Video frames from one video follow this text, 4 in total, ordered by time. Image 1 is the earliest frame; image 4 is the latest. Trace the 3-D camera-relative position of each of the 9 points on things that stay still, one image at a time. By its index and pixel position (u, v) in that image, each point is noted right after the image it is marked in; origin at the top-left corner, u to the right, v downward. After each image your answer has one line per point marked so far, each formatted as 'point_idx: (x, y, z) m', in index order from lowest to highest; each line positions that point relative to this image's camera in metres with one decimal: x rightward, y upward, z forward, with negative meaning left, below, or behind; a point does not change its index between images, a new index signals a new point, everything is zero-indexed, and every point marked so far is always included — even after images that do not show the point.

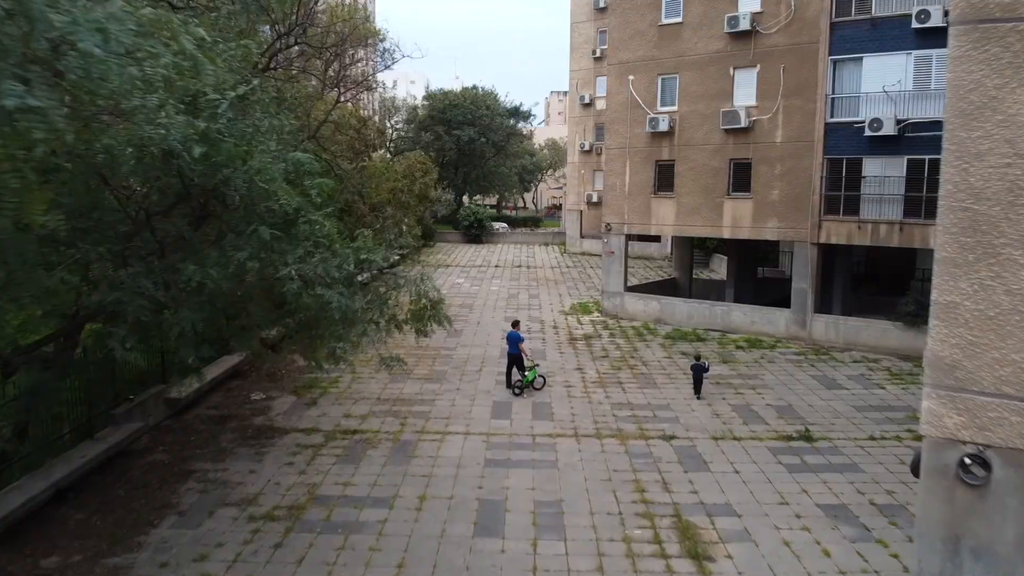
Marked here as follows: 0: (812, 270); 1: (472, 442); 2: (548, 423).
0: (+7.1, +0.4, +17.0) m
1: (-0.6, -2.3, +10.8) m
2: (+0.6, -2.2, +11.6) m
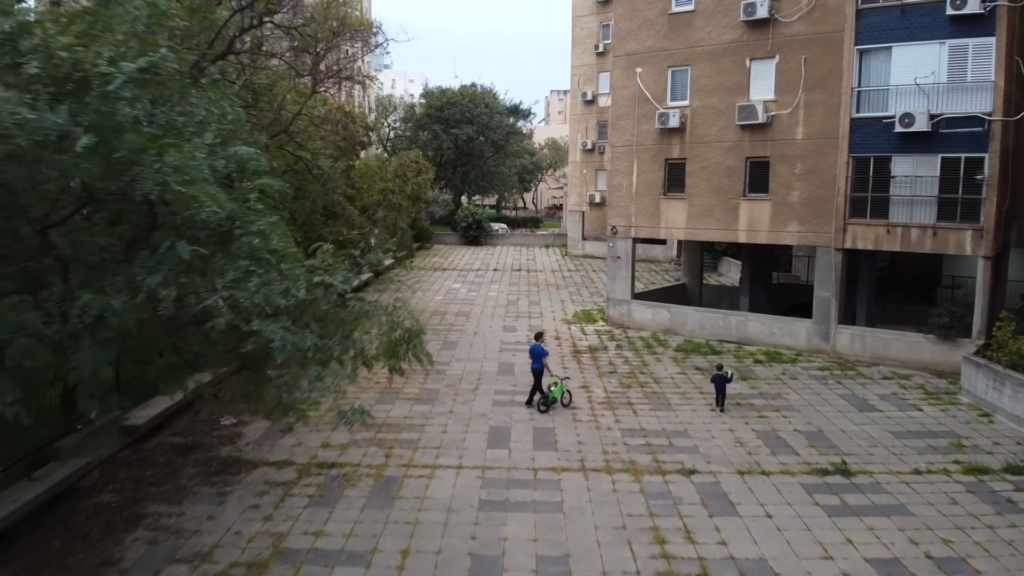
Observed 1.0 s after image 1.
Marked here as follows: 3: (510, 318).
0: (+7.1, +0.2, +15.7) m
1: (-0.6, -2.5, +9.5) m
2: (+0.6, -2.4, +10.3) m
3: (-0.1, -0.8, +19.8) m
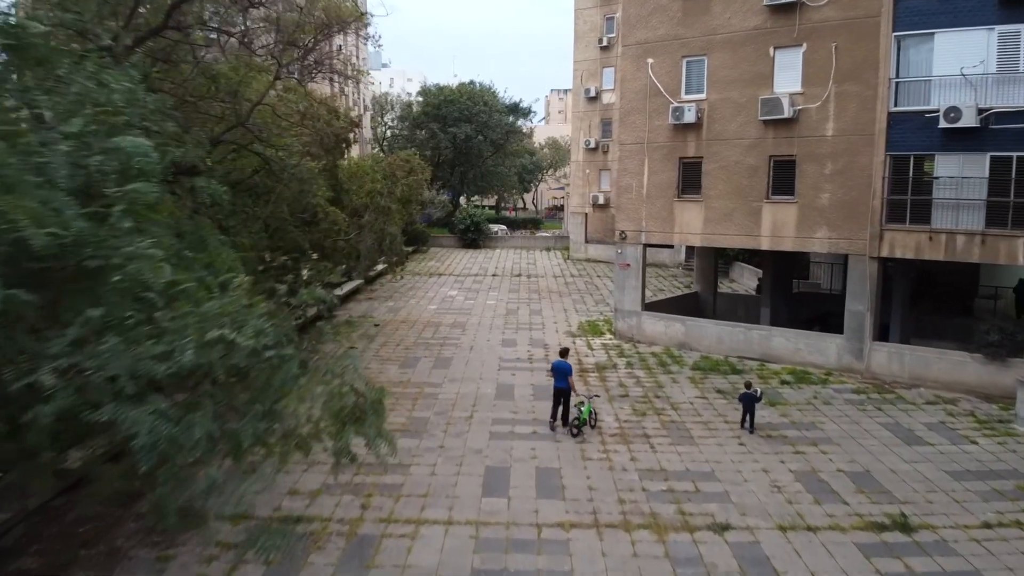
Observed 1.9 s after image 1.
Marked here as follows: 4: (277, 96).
0: (+7.1, 0.0, +14.1) m
1: (-0.6, -2.8, +7.9) m
2: (+0.6, -2.6, +8.8) m
3: (-0.1, -1.1, +18.2) m
4: (-4.4, +3.7, +13.6) m
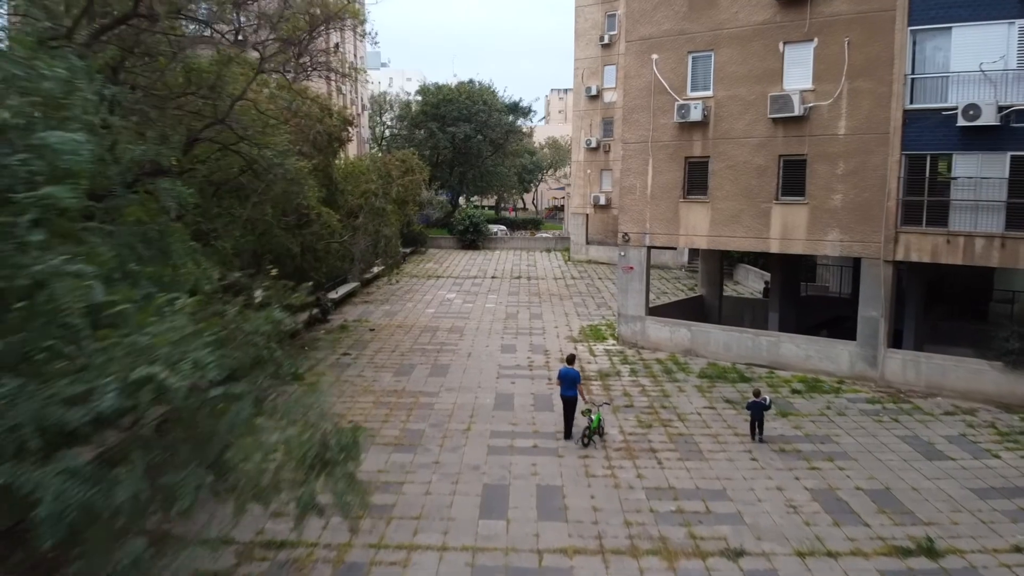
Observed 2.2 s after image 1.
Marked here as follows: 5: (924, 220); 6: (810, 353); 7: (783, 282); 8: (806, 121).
0: (+7.1, -0.1, +13.6) m
1: (-0.6, -2.9, +7.4) m
2: (+0.5, -2.7, +8.2) m
3: (-0.1, -1.2, +17.7) m
4: (-4.5, +3.6, +13.0) m
5: (+7.6, +1.2, +13.2) m
6: (+6.0, -1.3, +14.3) m
7: (+6.4, +0.2, +17.0) m
8: (+5.8, +3.3, +14.2) m
